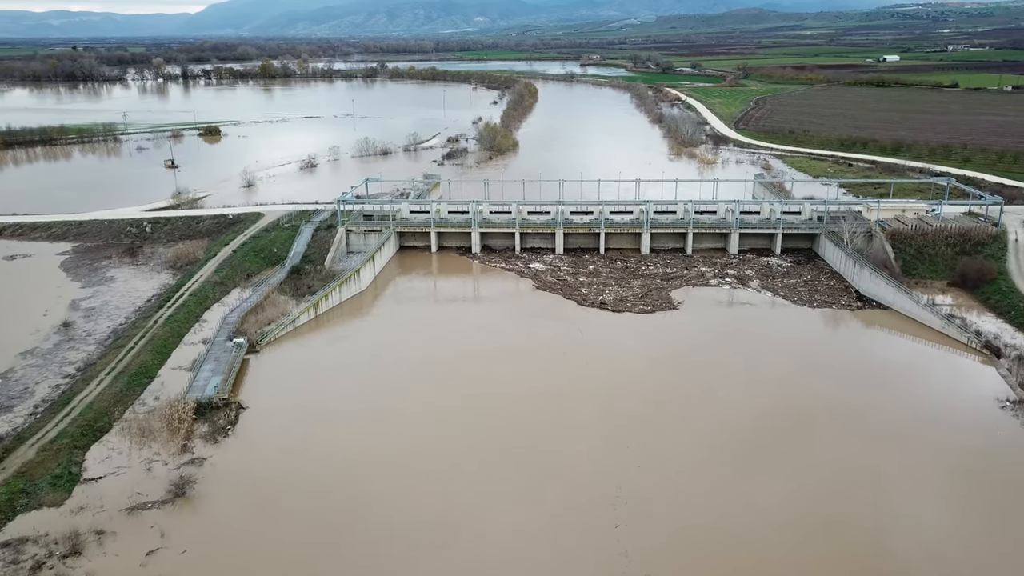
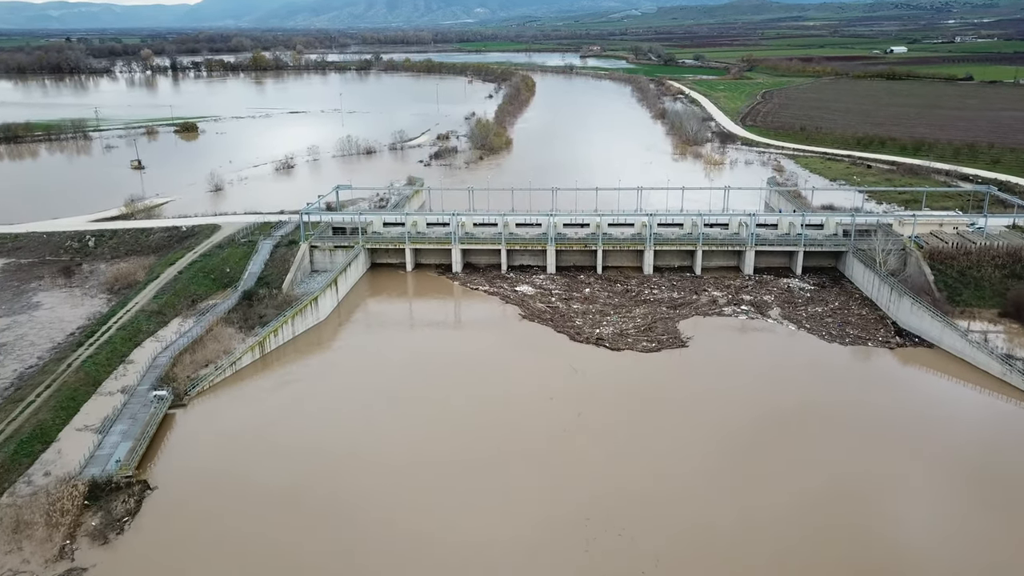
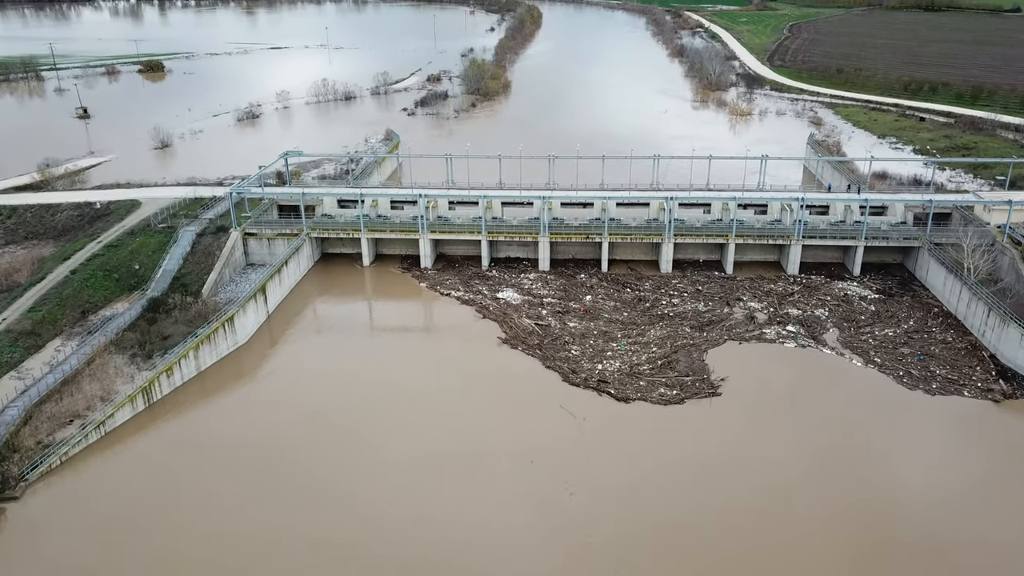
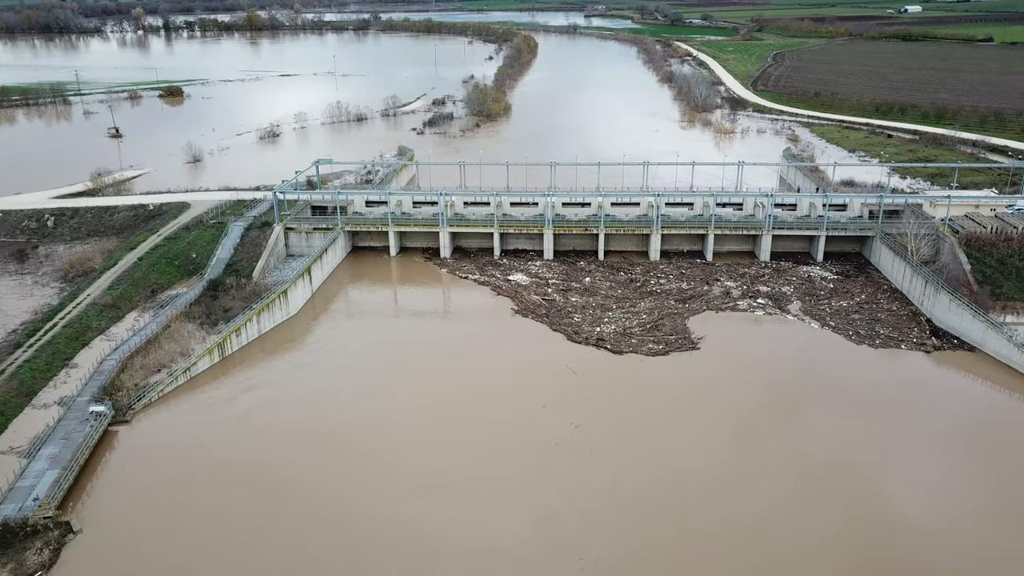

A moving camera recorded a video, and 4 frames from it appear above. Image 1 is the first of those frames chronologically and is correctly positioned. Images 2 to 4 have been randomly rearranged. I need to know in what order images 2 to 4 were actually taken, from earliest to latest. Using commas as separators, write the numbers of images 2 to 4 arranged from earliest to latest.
2, 4, 3
